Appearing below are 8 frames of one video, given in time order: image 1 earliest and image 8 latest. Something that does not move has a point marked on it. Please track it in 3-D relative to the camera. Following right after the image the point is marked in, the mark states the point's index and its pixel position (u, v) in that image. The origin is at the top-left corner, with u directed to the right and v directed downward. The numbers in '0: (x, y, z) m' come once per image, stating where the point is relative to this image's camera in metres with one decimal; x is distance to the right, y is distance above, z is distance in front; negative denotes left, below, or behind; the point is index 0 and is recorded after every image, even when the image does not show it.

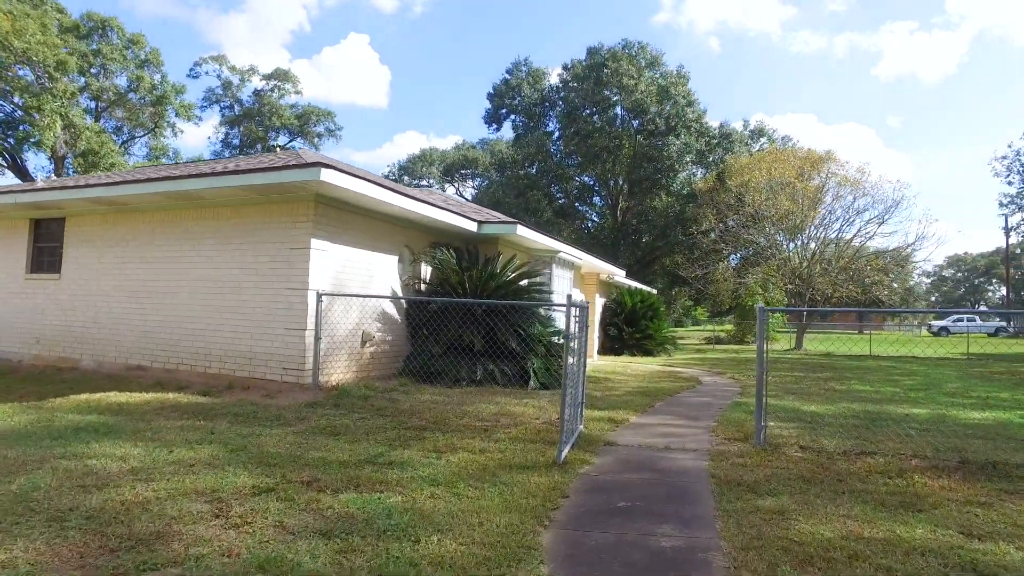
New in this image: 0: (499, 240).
0: (-0.2, +0.8, +11.8) m
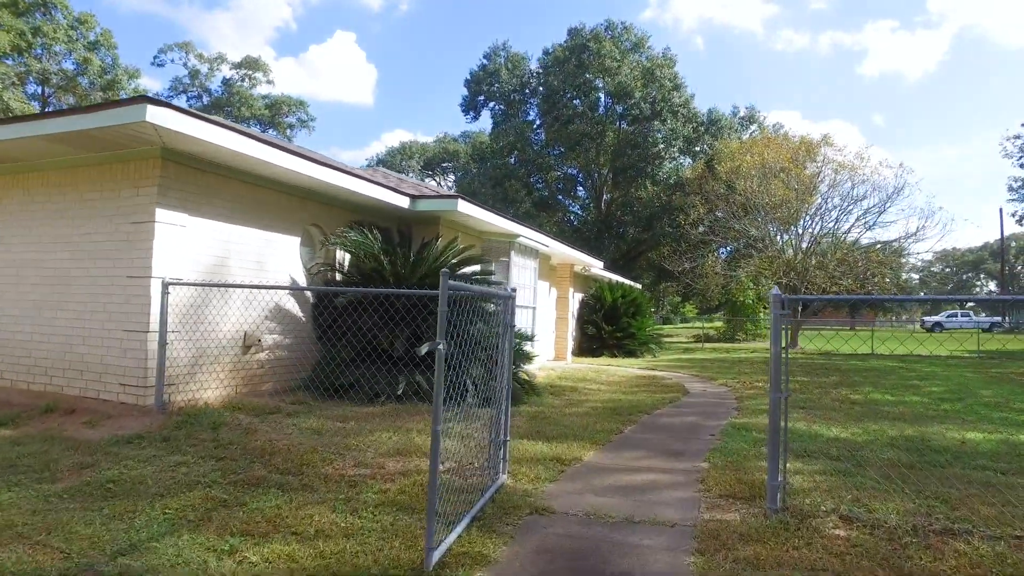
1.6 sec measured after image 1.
0: (-1.0, +0.9, +9.6) m
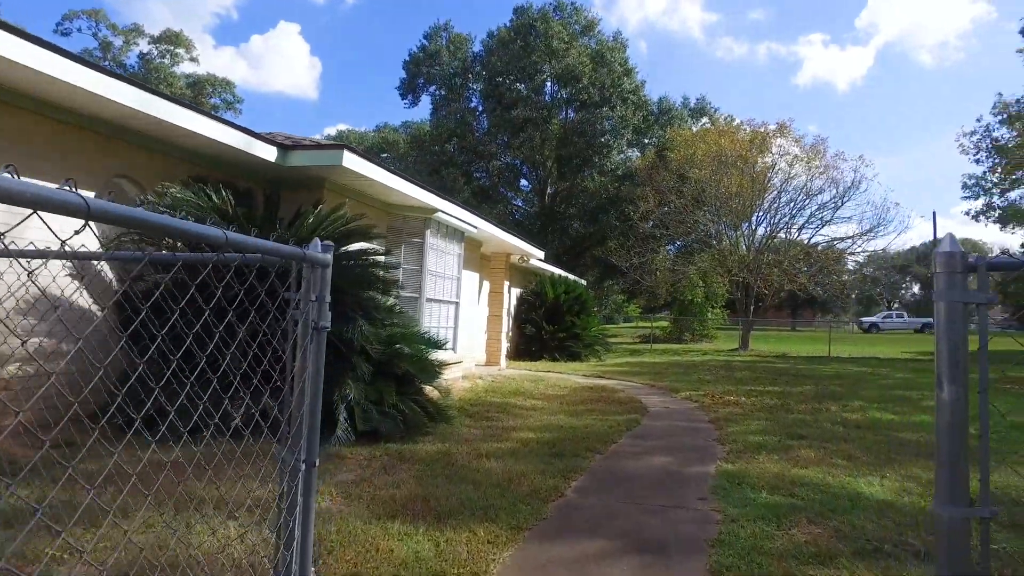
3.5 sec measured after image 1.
0: (-2.0, +1.1, +7.1) m
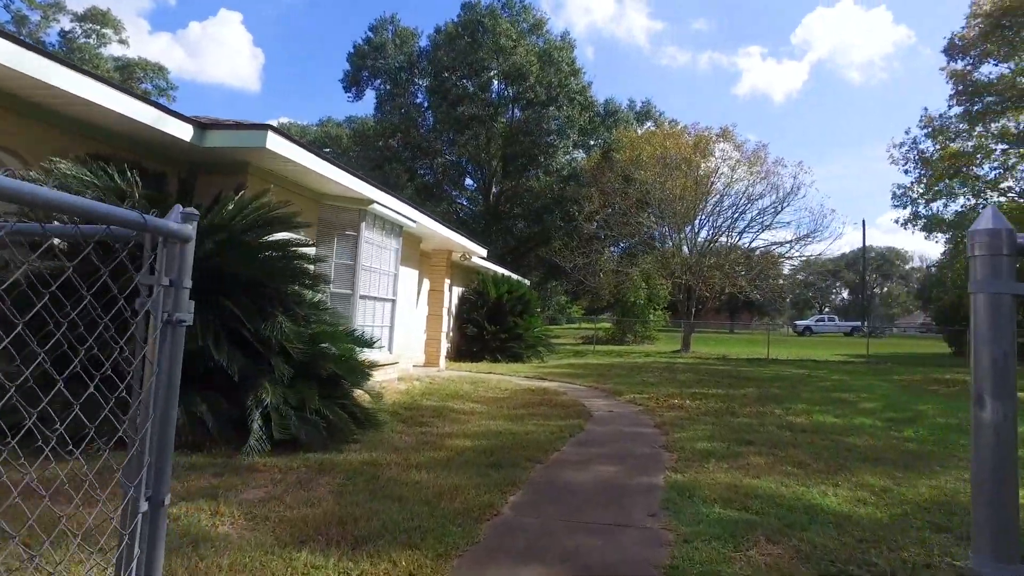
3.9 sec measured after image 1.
0: (-2.5, +1.1, +6.5) m
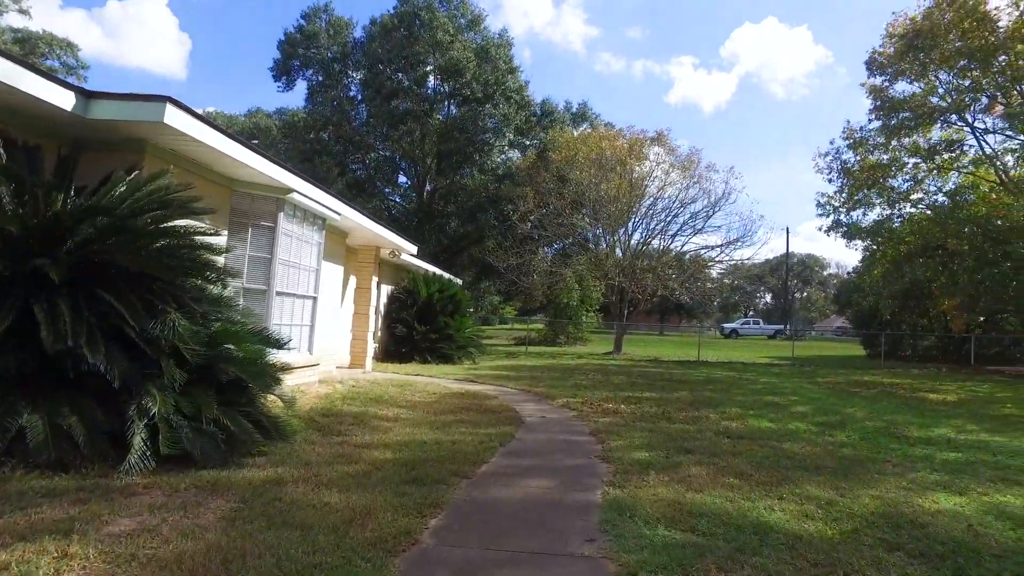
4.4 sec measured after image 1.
0: (-3.1, +1.2, +5.8) m
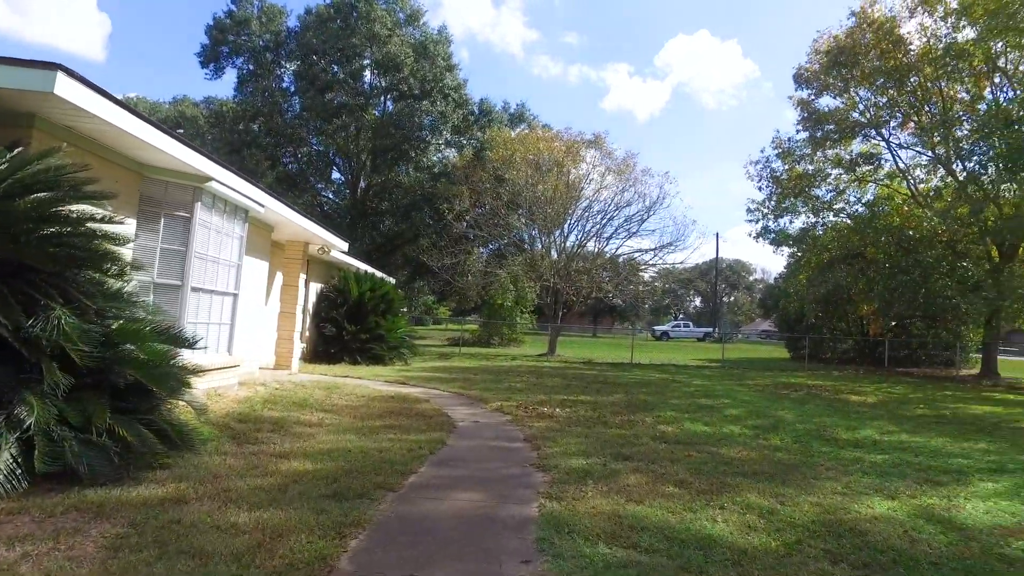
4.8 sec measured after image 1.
0: (-3.6, +1.3, +5.2) m
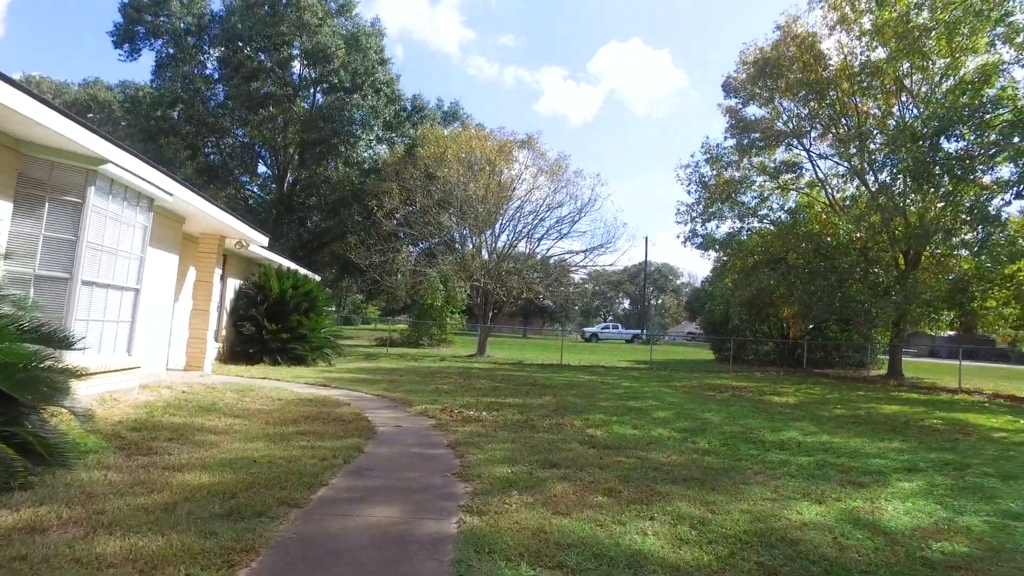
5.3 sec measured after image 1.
0: (-4.1, +1.3, +4.5) m
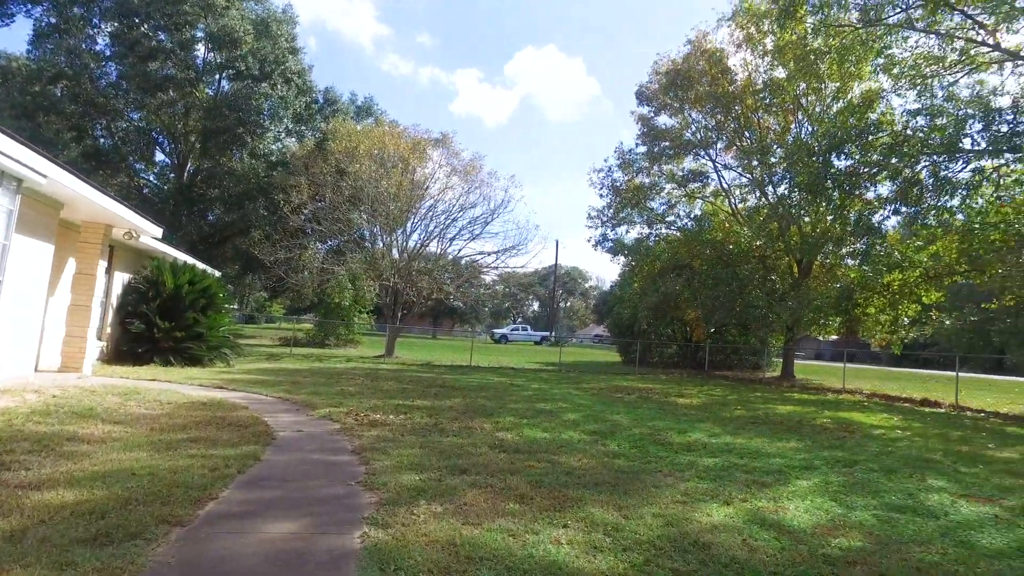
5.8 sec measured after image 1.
0: (-4.6, +1.4, +3.7) m
